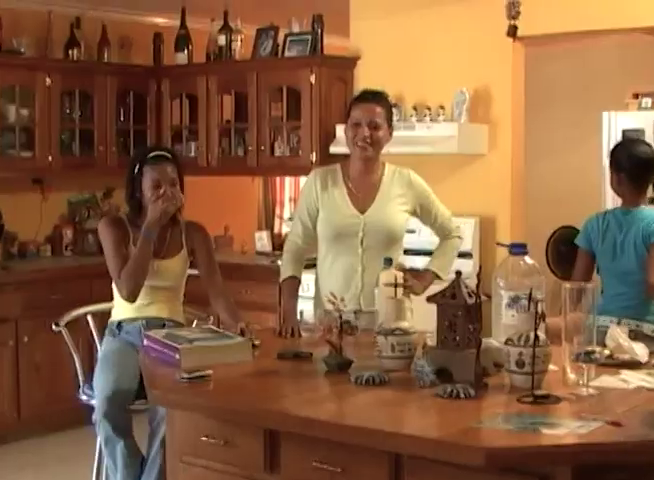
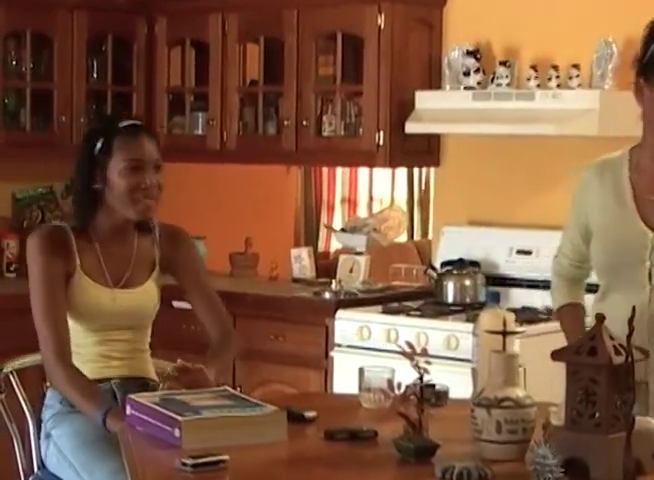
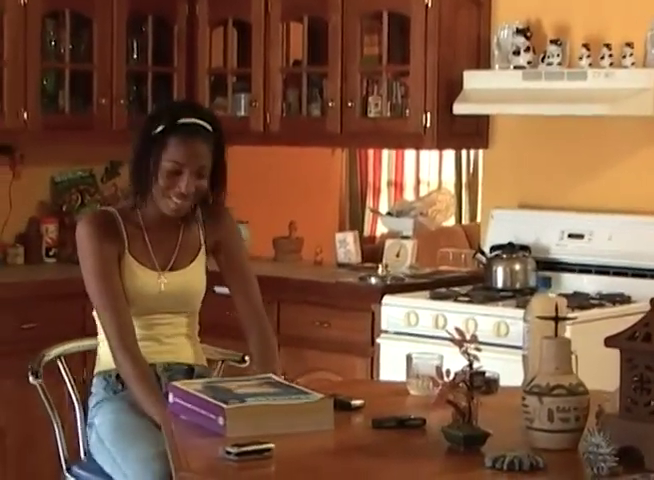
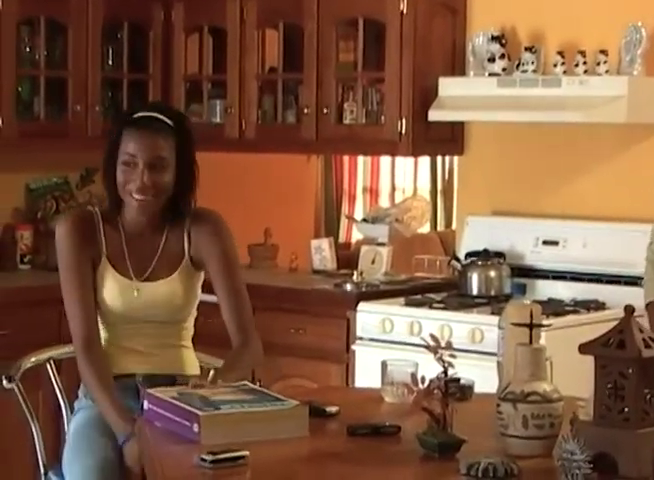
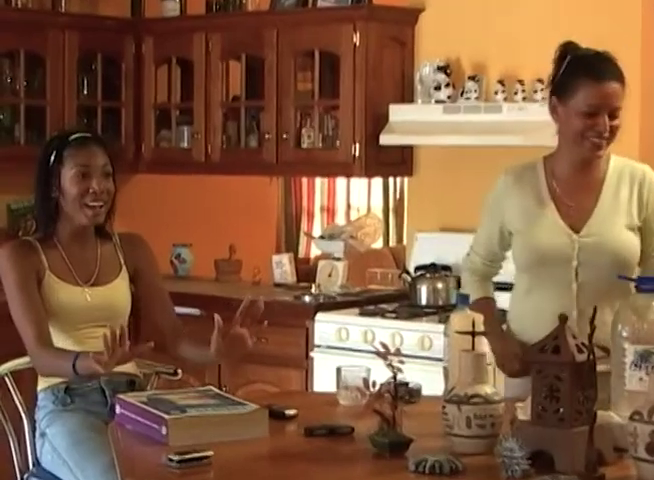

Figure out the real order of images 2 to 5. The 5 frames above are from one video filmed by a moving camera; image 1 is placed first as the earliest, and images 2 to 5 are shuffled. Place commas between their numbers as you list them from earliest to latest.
5, 2, 4, 3
